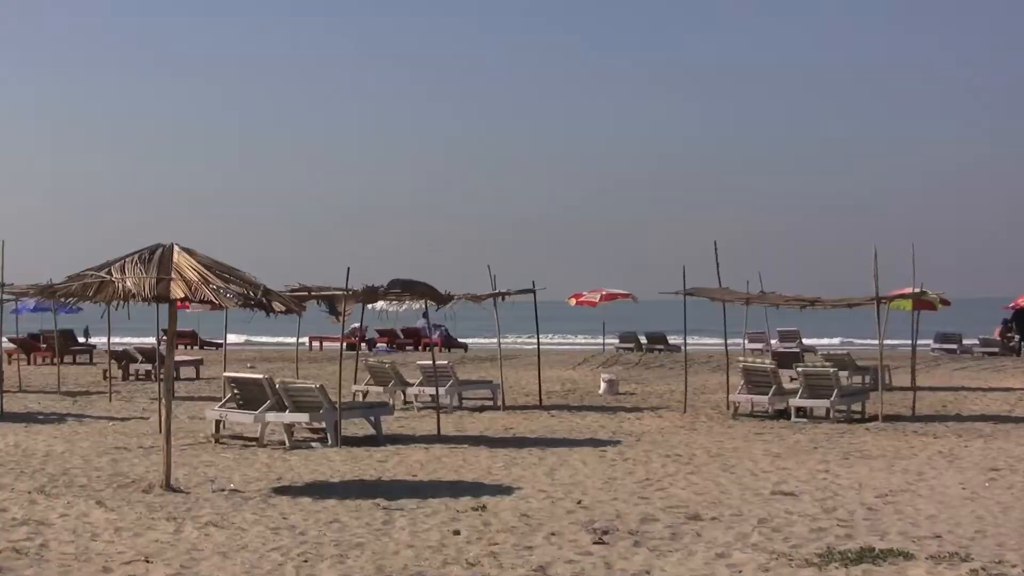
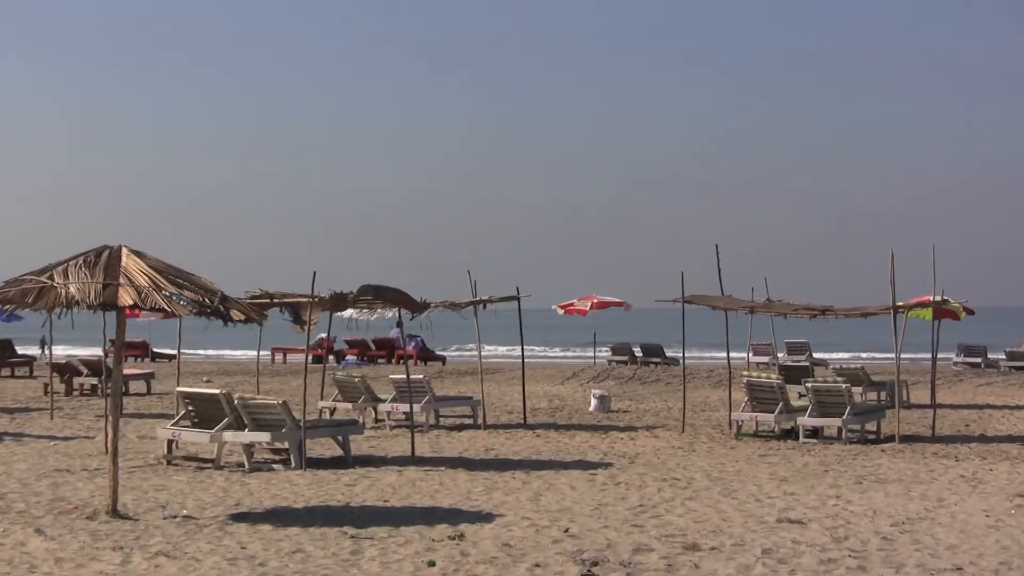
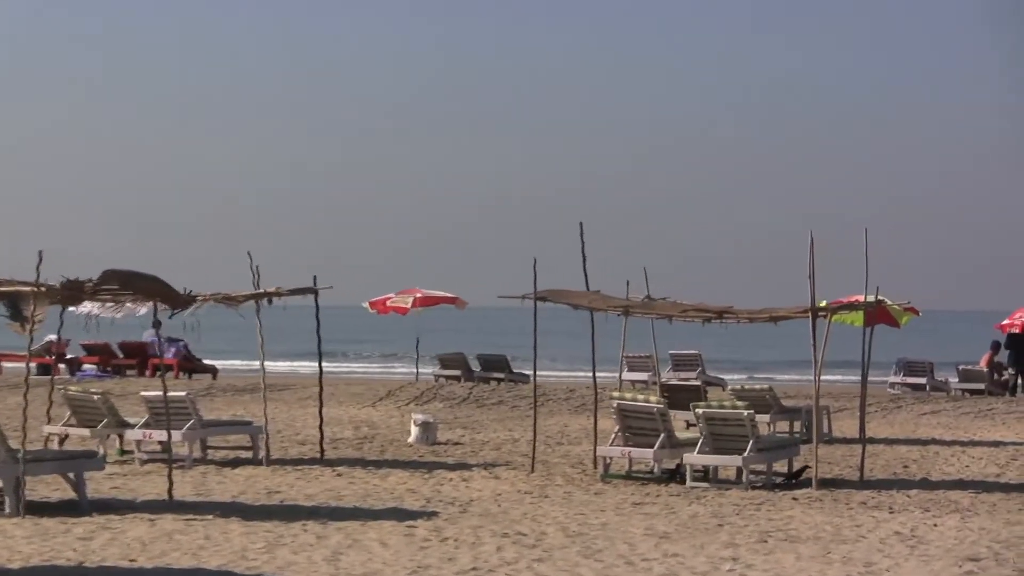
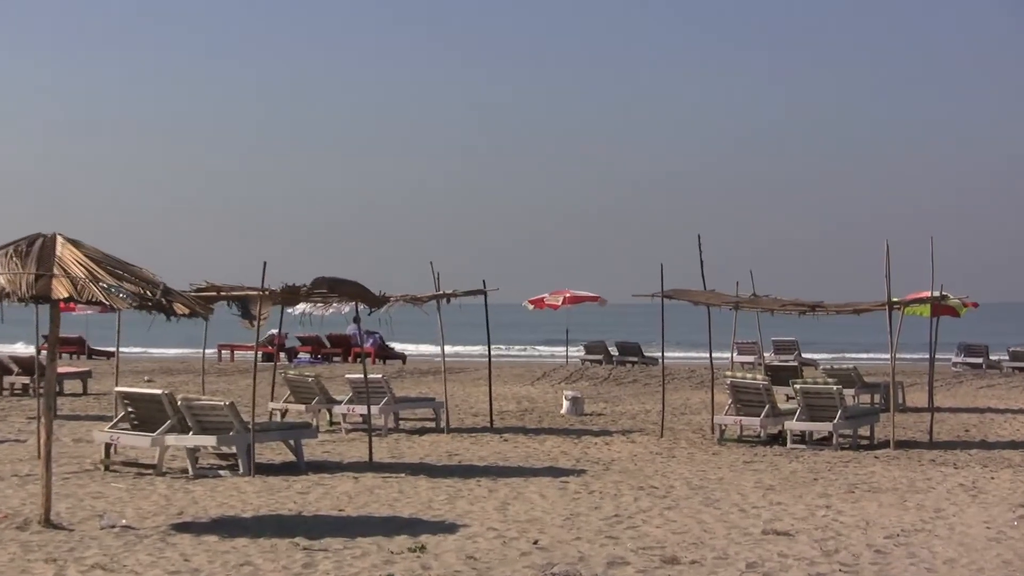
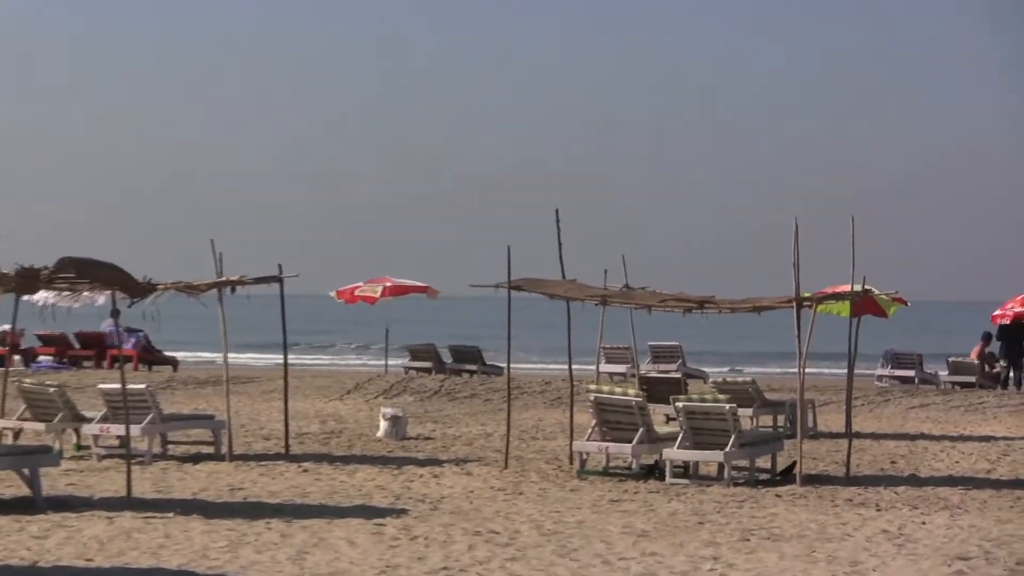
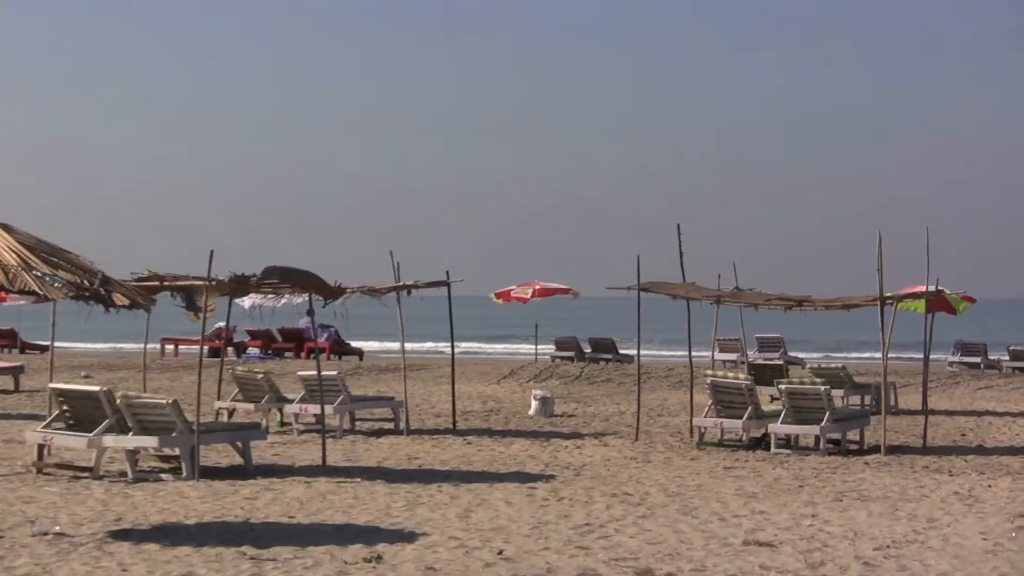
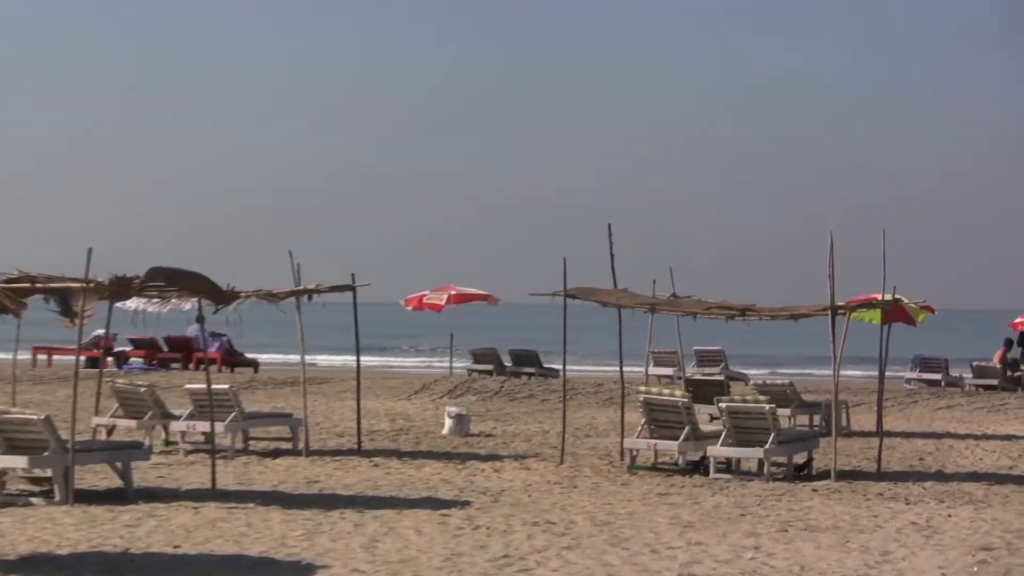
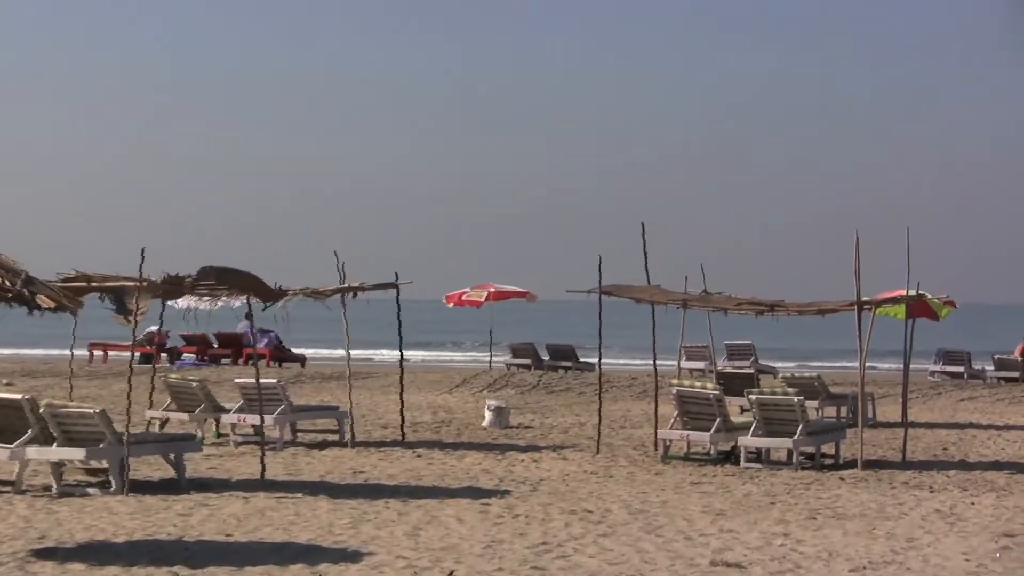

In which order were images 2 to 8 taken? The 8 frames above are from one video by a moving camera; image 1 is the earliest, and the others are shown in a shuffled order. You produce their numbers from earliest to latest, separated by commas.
2, 4, 6, 8, 7, 3, 5
